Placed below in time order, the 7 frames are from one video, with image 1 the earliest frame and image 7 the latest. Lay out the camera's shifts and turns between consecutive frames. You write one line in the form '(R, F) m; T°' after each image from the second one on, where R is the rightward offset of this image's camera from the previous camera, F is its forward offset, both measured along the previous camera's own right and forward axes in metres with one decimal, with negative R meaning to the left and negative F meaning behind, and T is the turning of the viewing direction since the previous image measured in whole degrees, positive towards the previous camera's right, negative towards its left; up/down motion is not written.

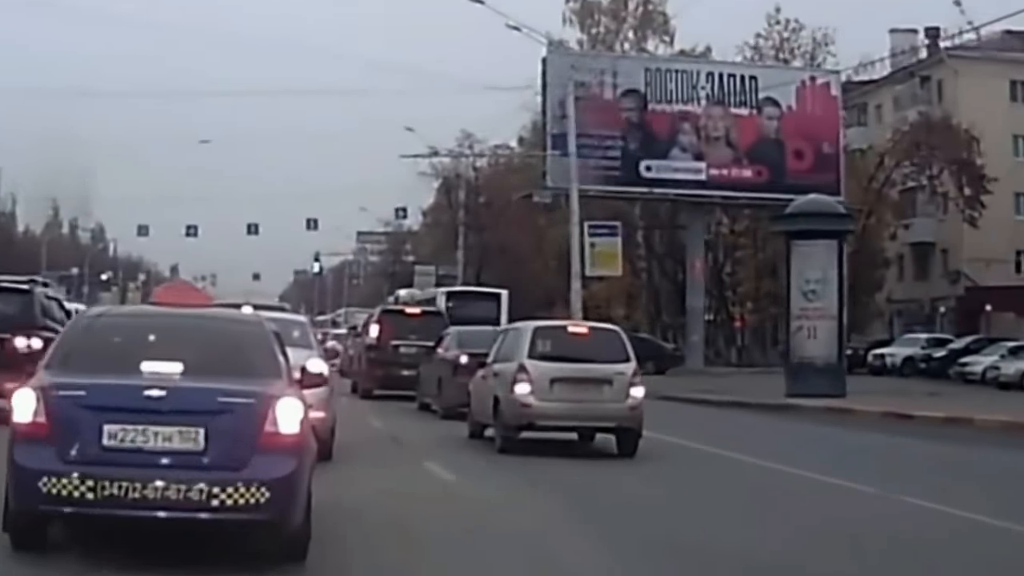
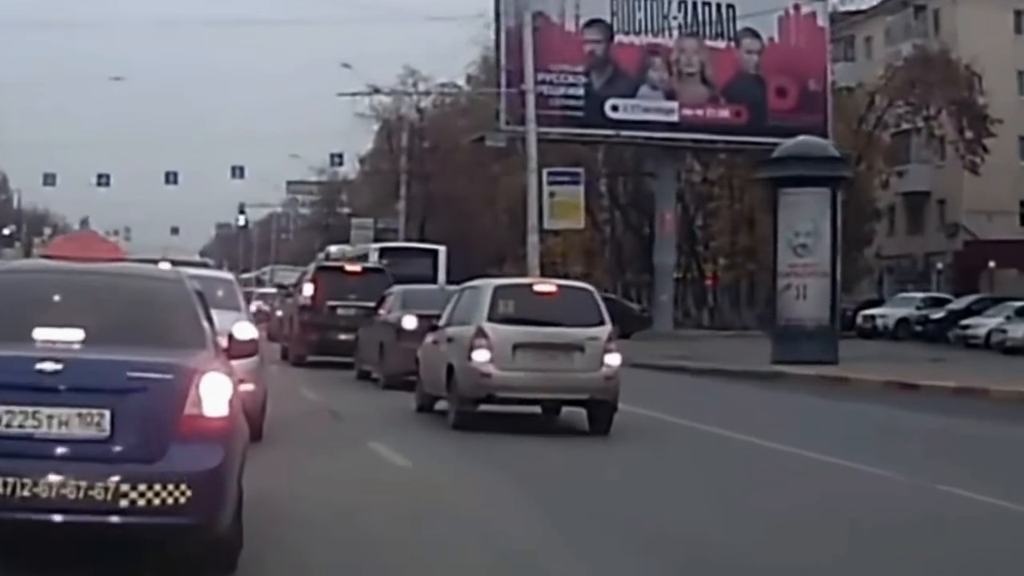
(-0.2, +2.2) m; +2°
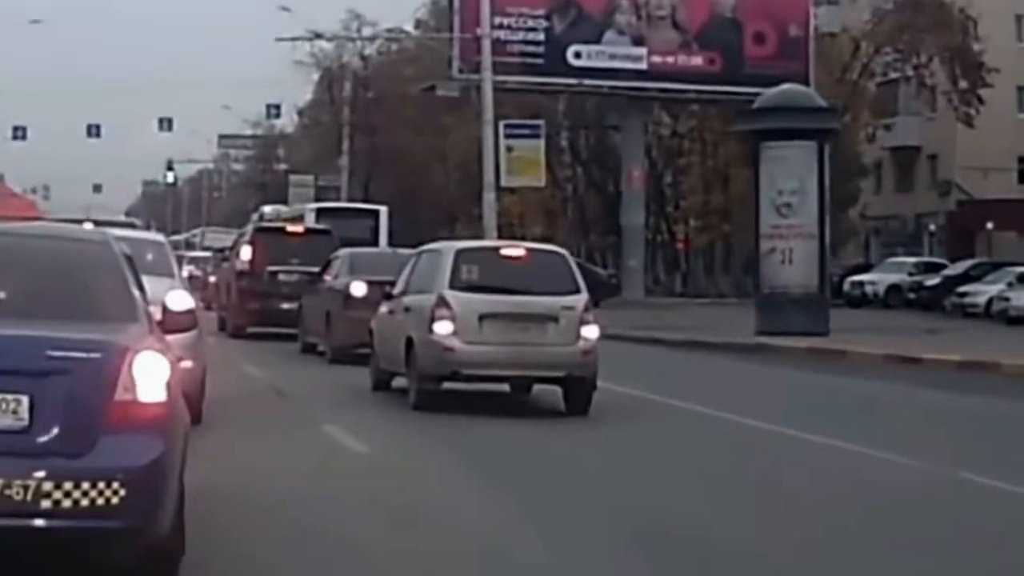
(-0.3, +1.6) m; +2°
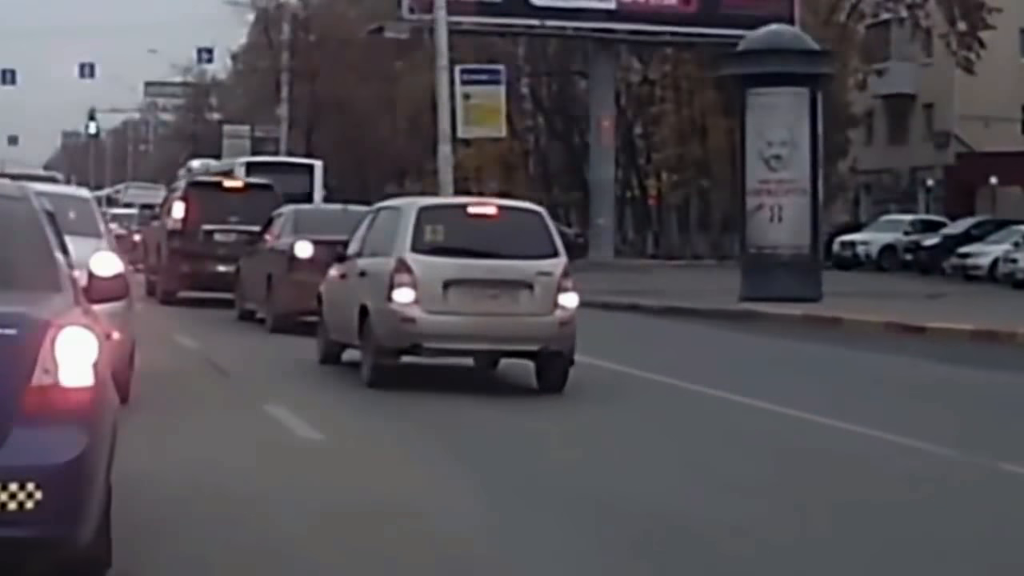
(-0.2, +1.6) m; +2°
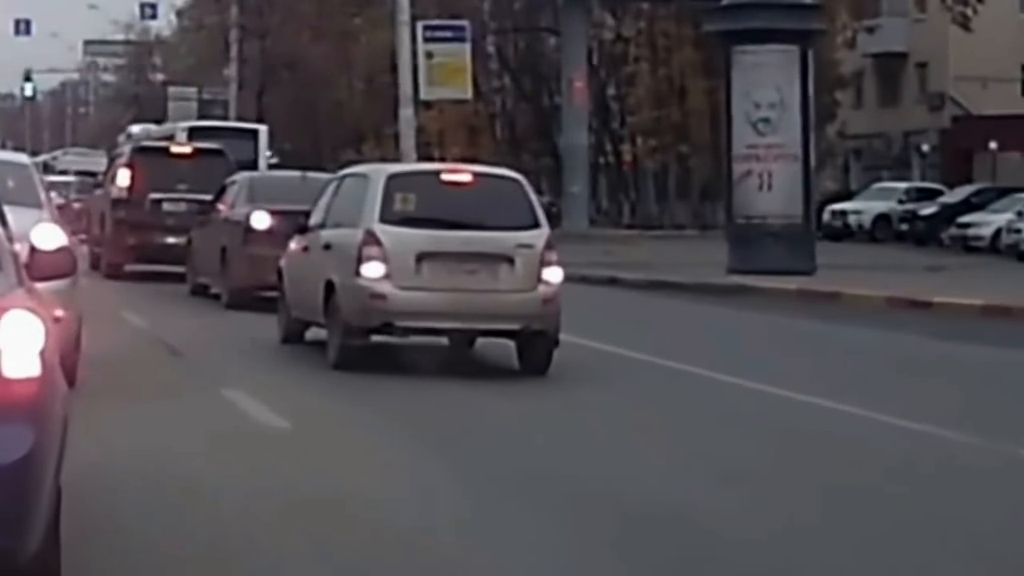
(-0.2, +1.0) m; +2°
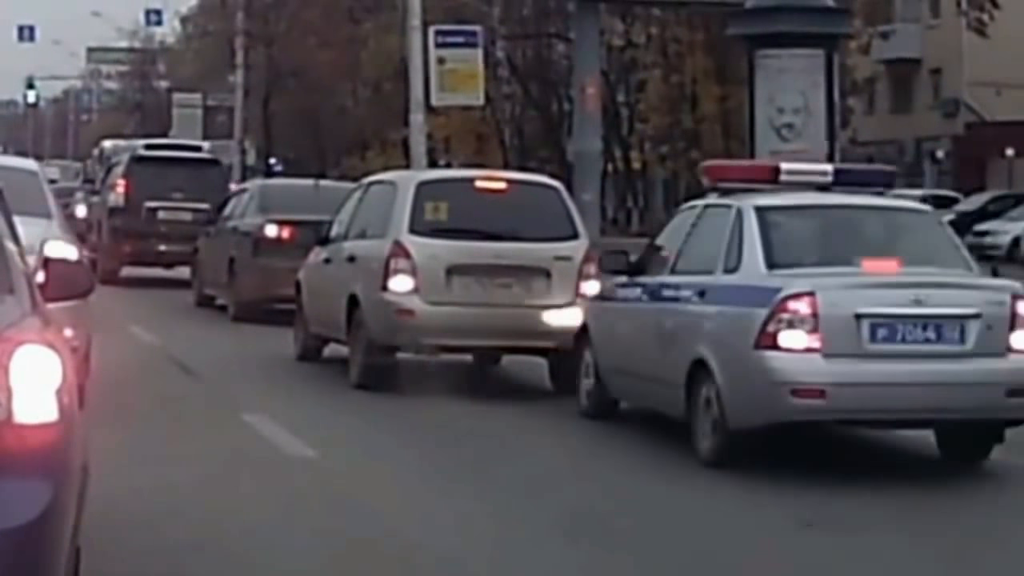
(-0.3, +0.2) m; +1°
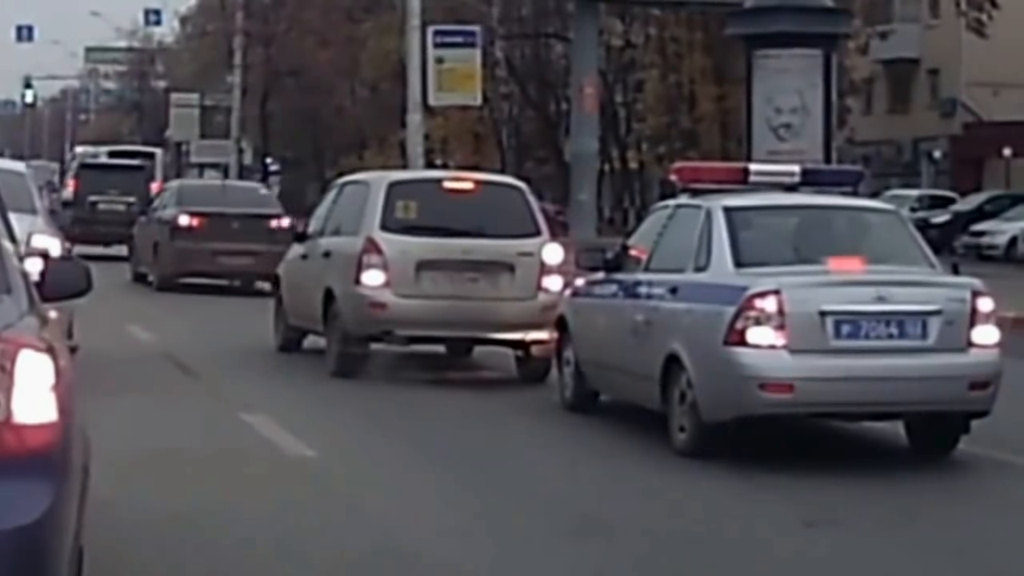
(+0.1, 0.0) m; 0°
